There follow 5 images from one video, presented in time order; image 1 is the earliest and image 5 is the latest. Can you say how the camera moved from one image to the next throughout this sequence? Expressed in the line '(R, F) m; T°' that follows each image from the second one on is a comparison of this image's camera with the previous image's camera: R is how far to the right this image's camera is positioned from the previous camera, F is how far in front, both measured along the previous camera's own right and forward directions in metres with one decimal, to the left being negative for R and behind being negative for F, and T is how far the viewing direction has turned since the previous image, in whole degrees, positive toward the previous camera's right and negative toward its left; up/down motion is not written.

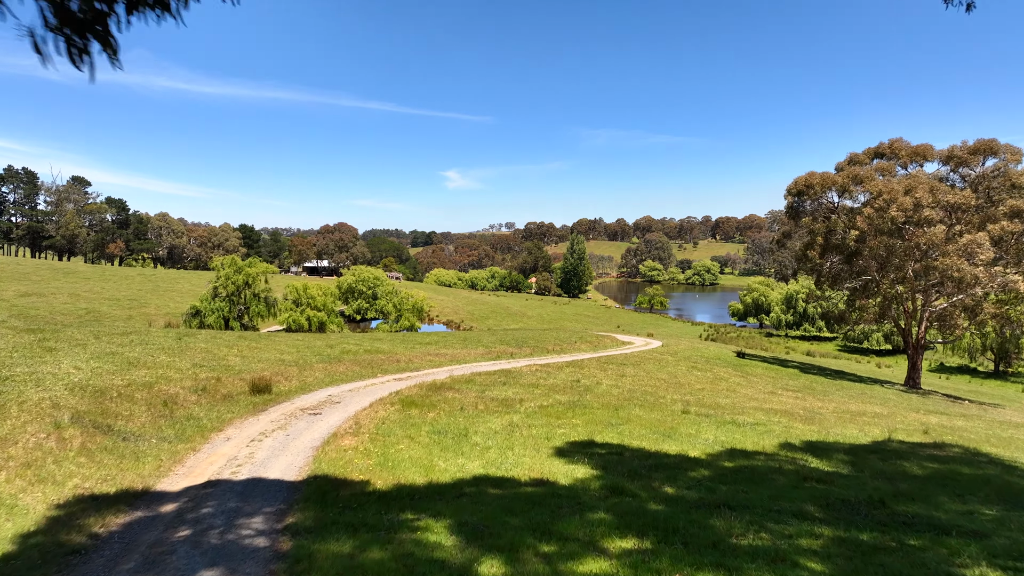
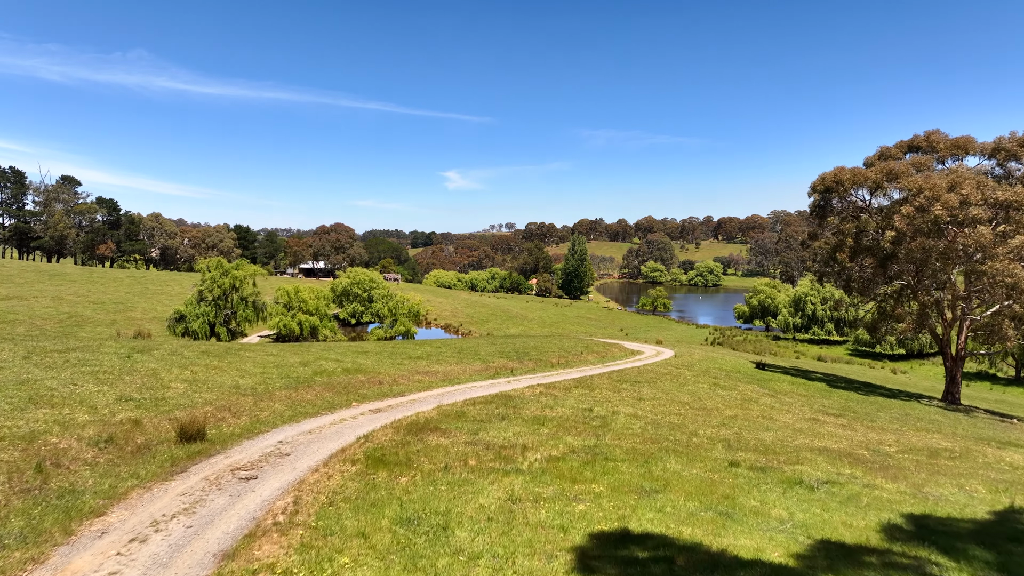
(0.0, +2.7) m; 0°
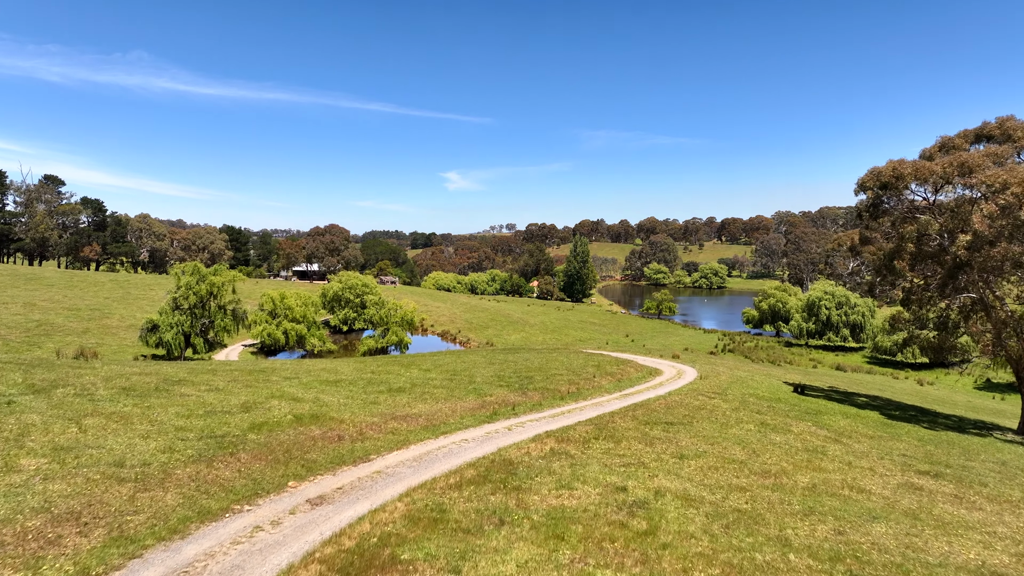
(0.0, +4.2) m; 0°
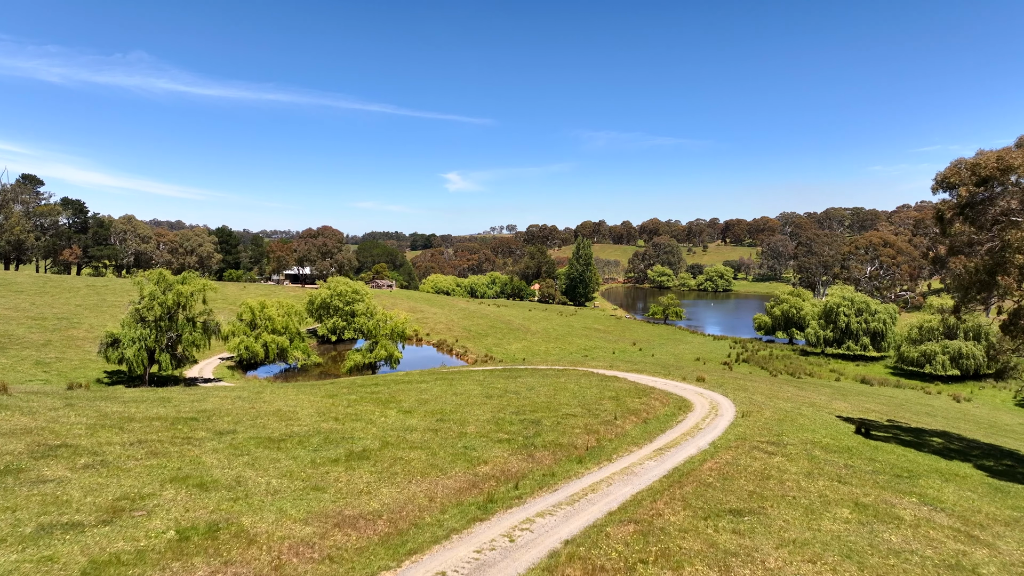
(-0.1, +5.1) m; 0°
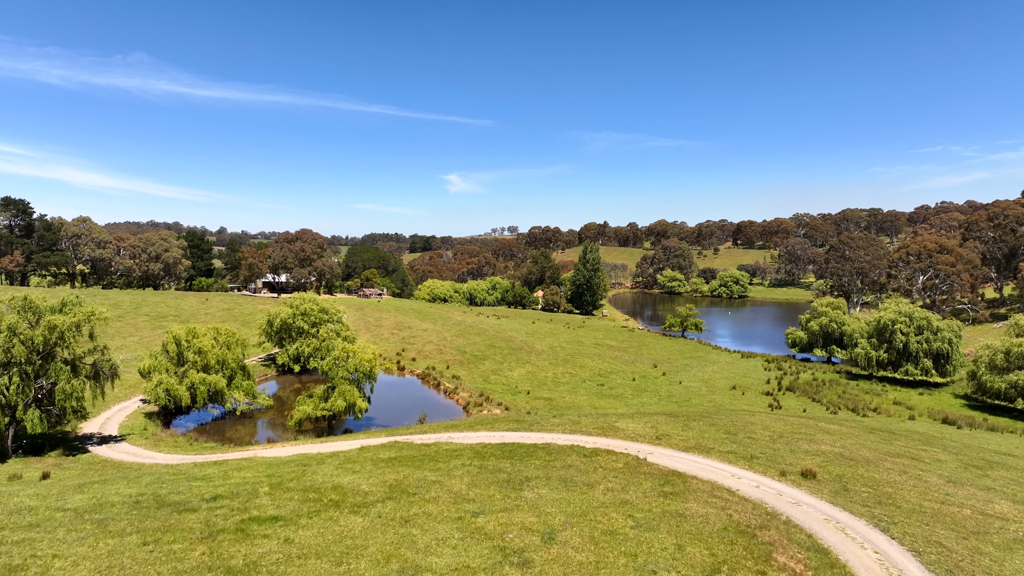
(-0.1, +12.7) m; 0°
